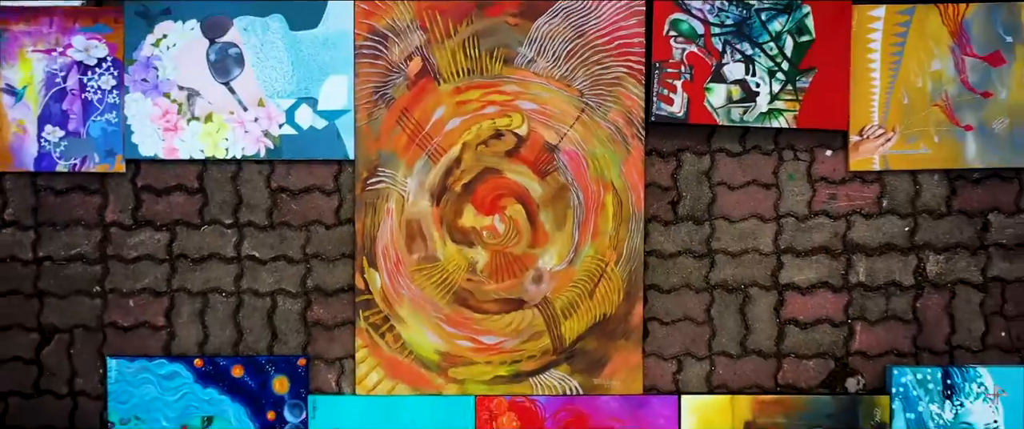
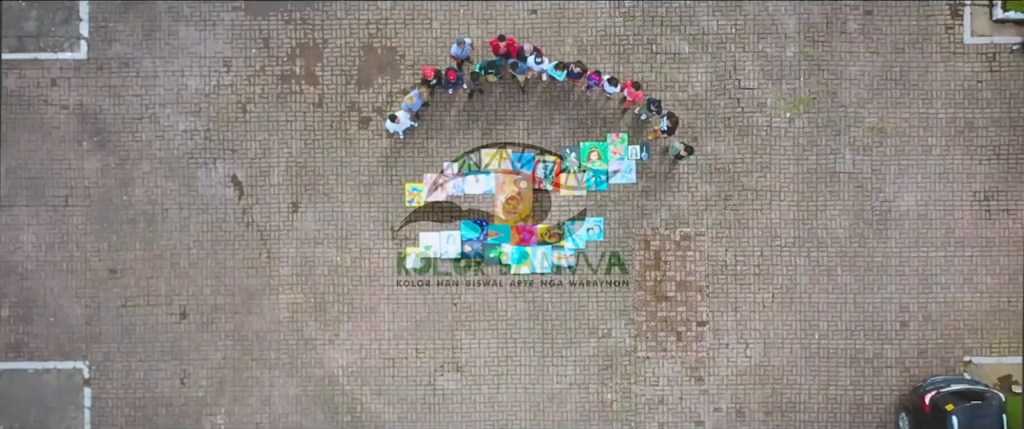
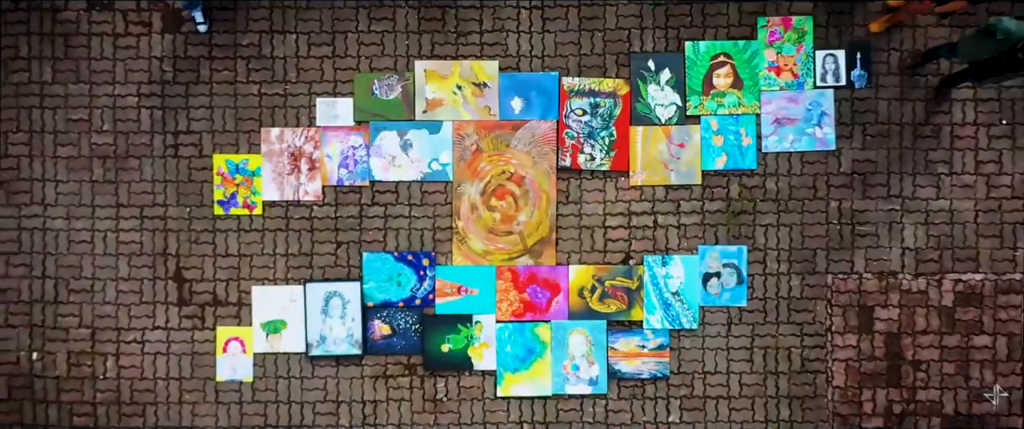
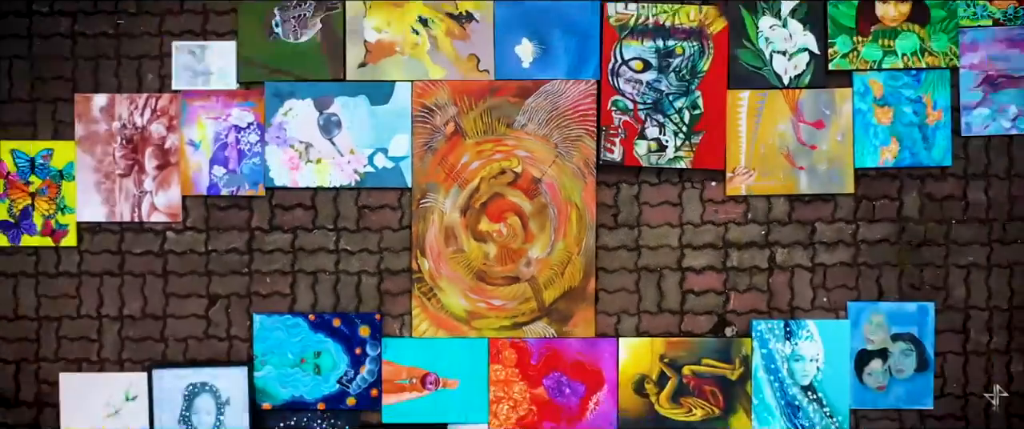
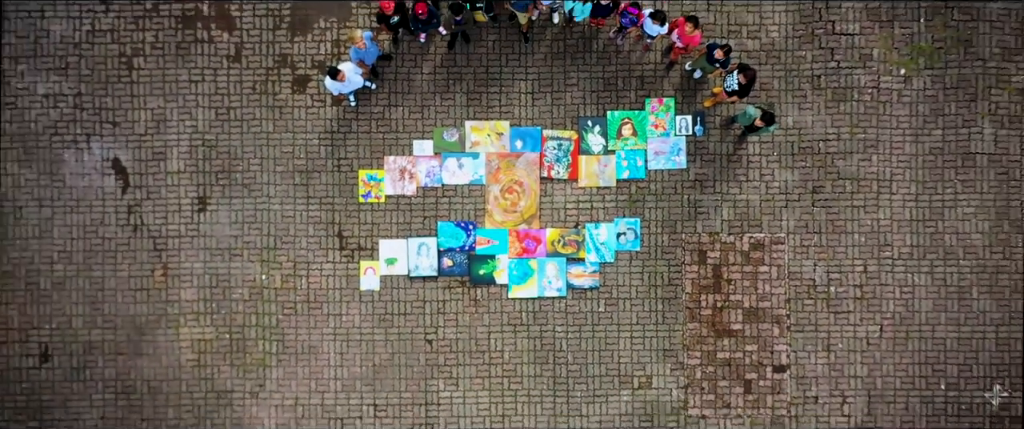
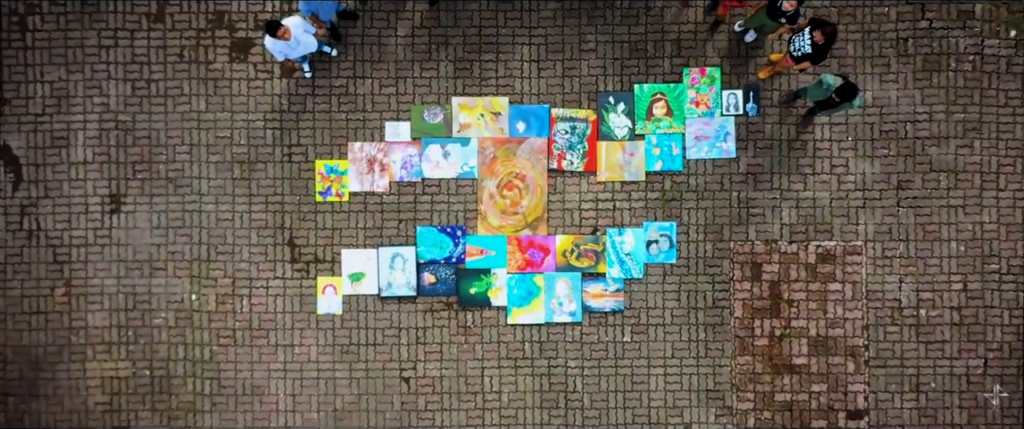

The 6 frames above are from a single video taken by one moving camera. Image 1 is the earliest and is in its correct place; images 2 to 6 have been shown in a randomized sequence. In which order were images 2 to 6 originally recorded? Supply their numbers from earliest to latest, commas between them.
4, 3, 6, 5, 2
